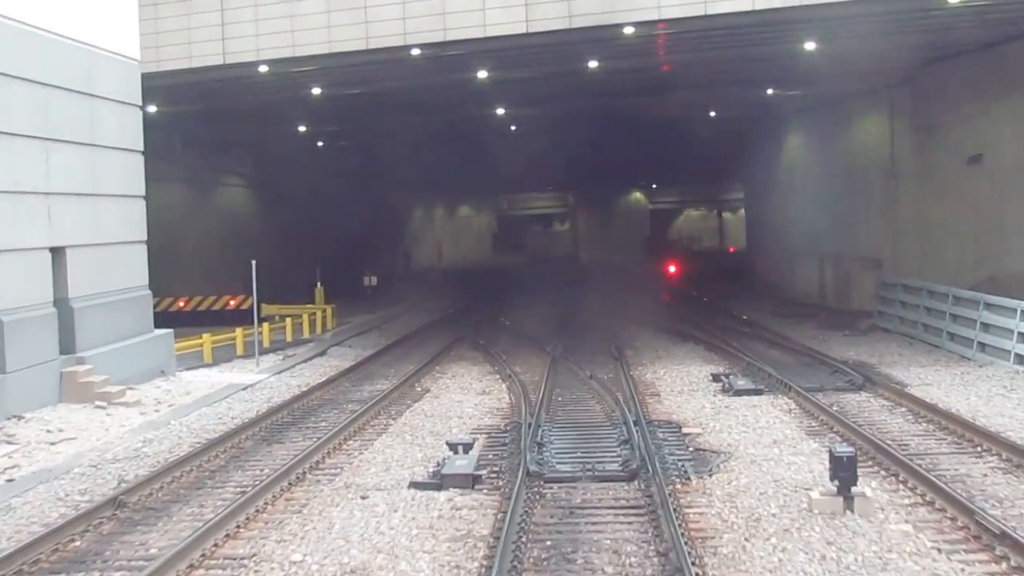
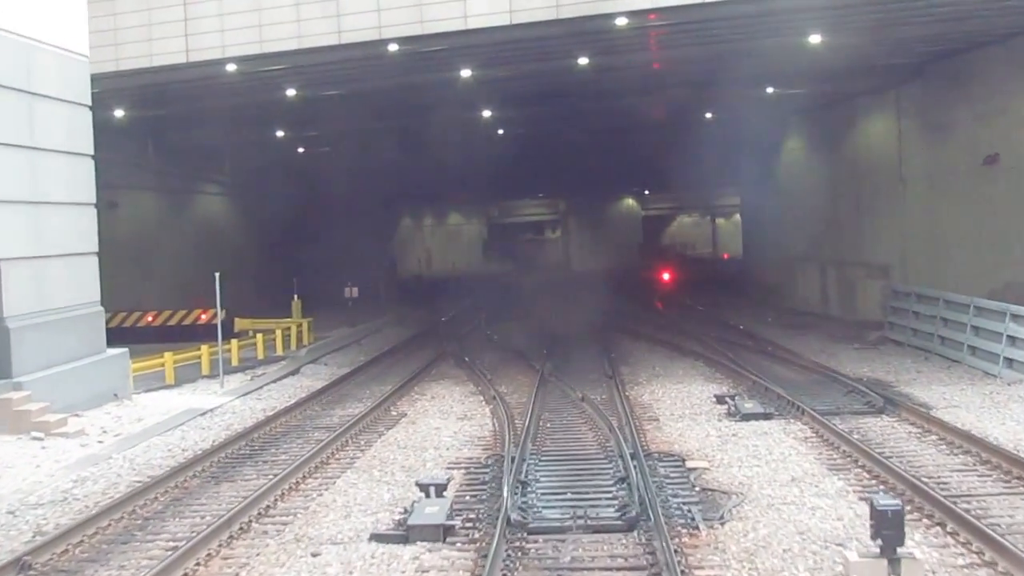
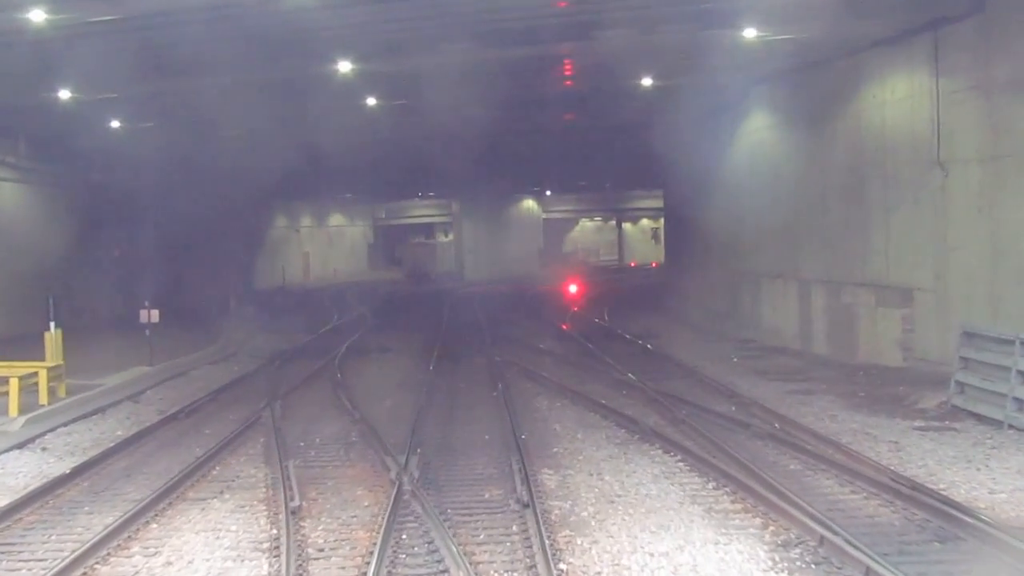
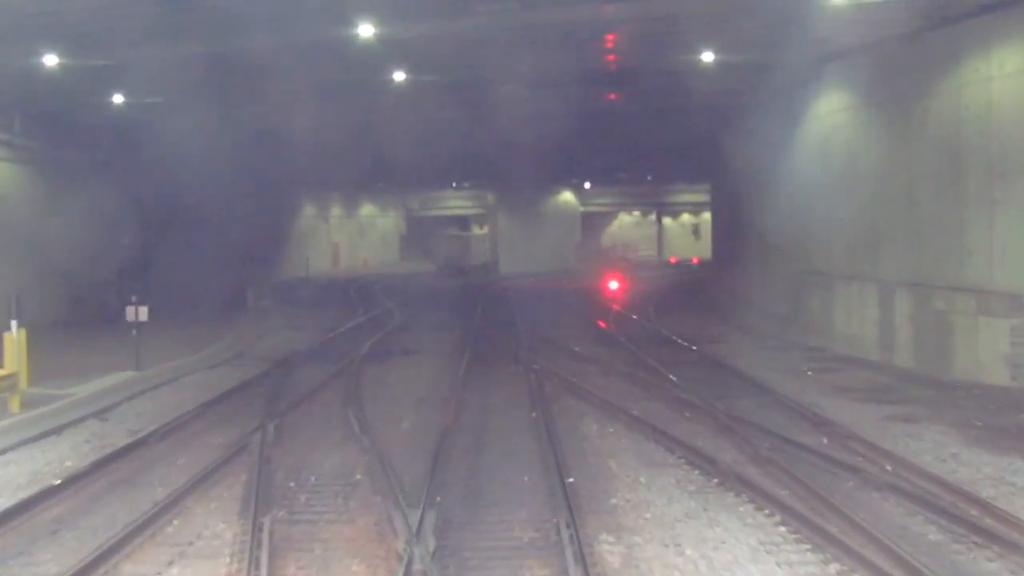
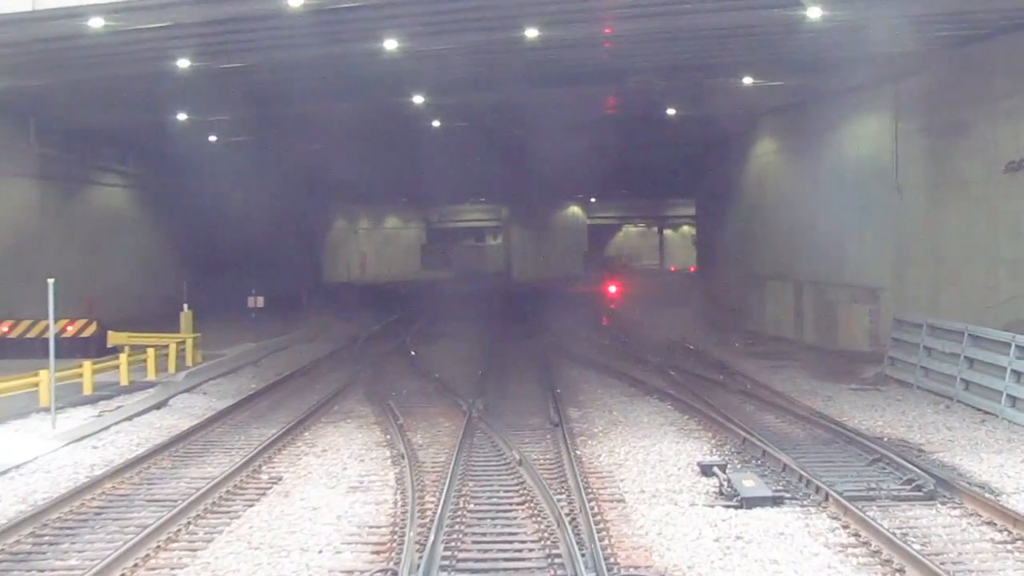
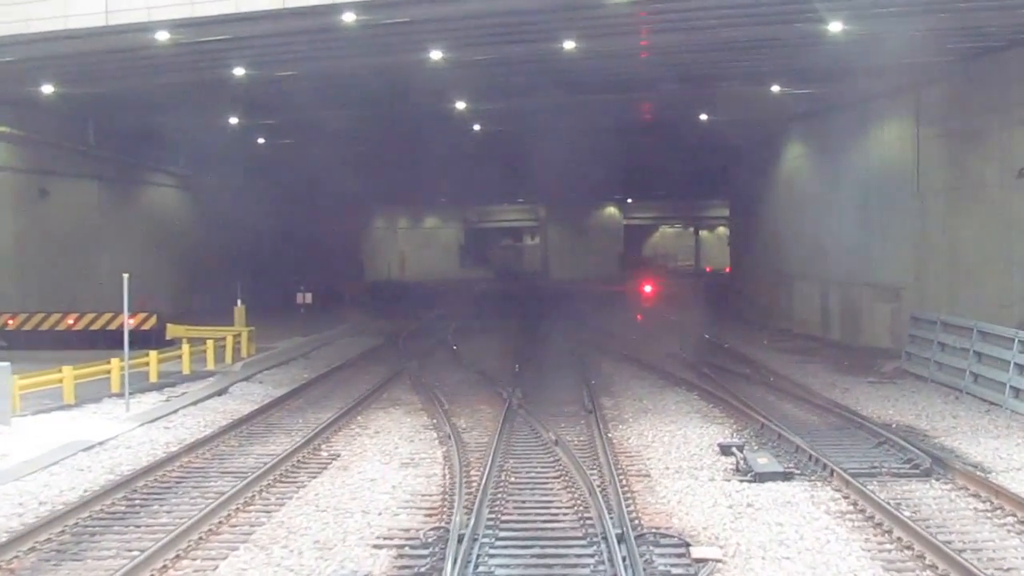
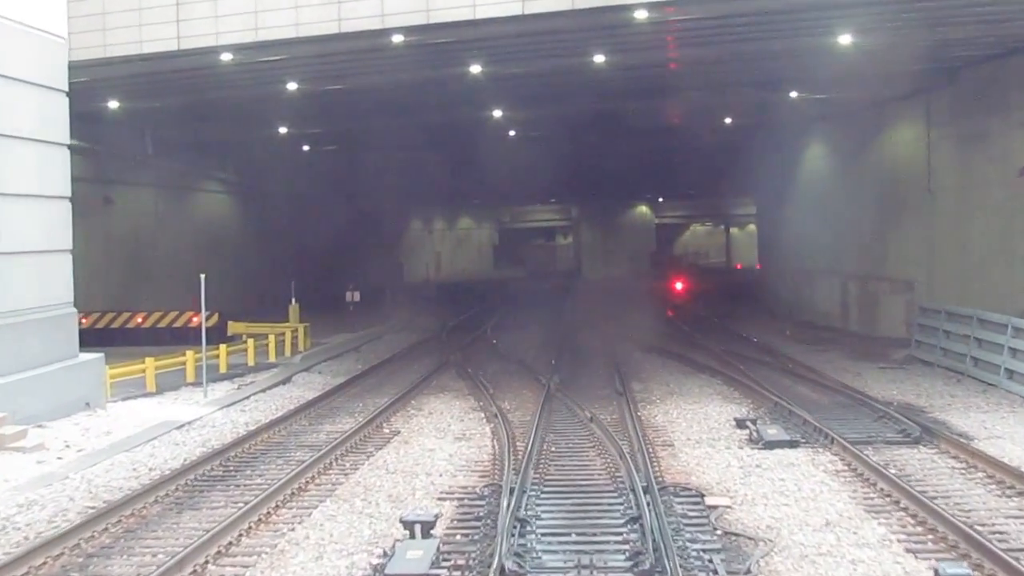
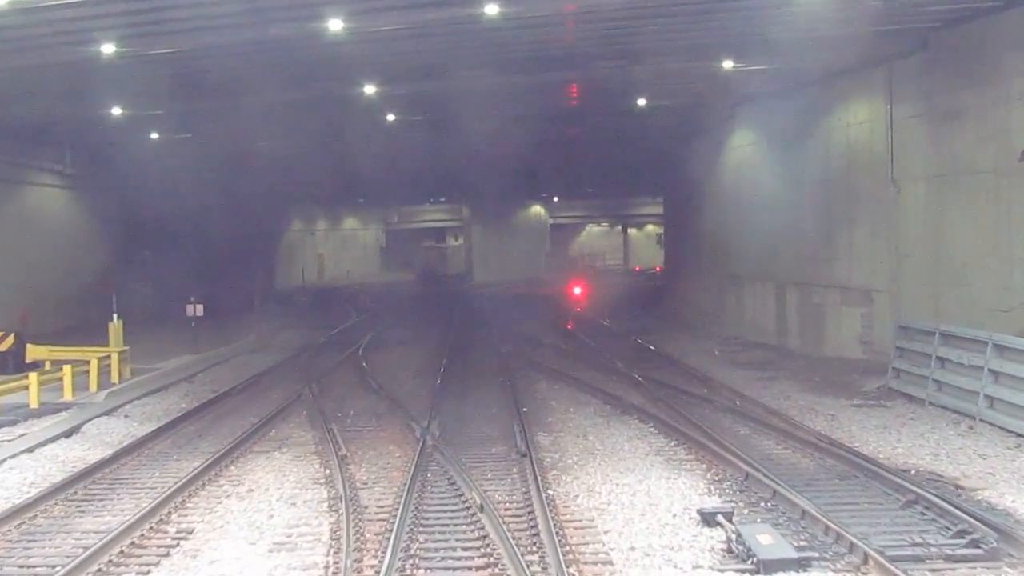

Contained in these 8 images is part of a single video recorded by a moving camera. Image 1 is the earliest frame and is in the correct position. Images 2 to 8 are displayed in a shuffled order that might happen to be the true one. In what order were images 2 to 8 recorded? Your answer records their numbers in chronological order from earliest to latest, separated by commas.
2, 7, 6, 5, 8, 3, 4
